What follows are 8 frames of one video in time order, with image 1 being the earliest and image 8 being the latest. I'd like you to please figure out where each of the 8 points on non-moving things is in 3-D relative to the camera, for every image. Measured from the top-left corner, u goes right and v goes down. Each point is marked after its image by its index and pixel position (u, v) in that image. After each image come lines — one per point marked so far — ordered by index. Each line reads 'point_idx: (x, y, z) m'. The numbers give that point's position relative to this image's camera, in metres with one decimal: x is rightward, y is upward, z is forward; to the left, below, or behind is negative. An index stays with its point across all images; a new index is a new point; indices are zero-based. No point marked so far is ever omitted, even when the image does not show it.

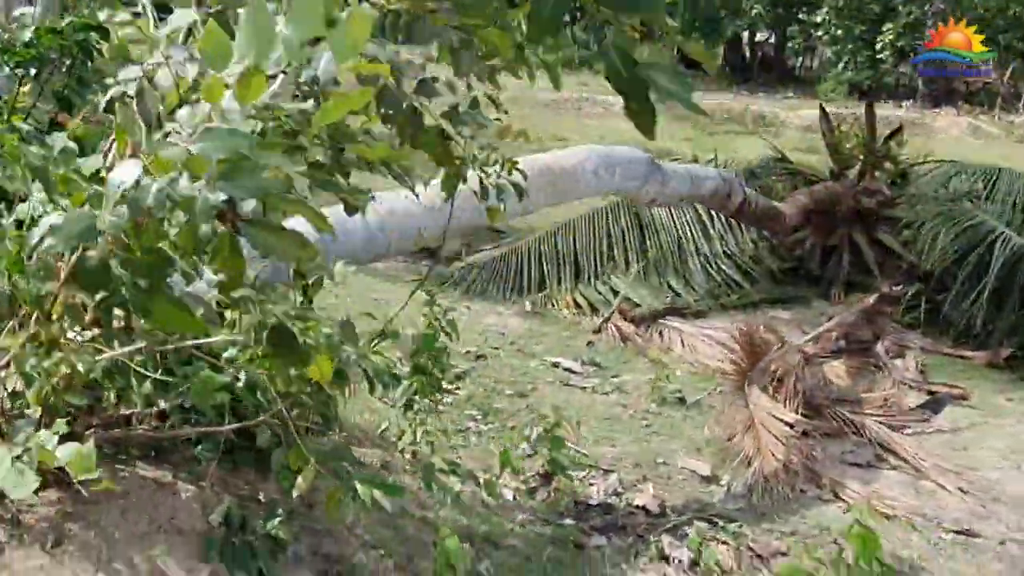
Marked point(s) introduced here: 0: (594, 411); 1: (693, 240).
0: (+0.3, -0.5, +4.2) m
1: (+1.2, +0.3, +6.3) m
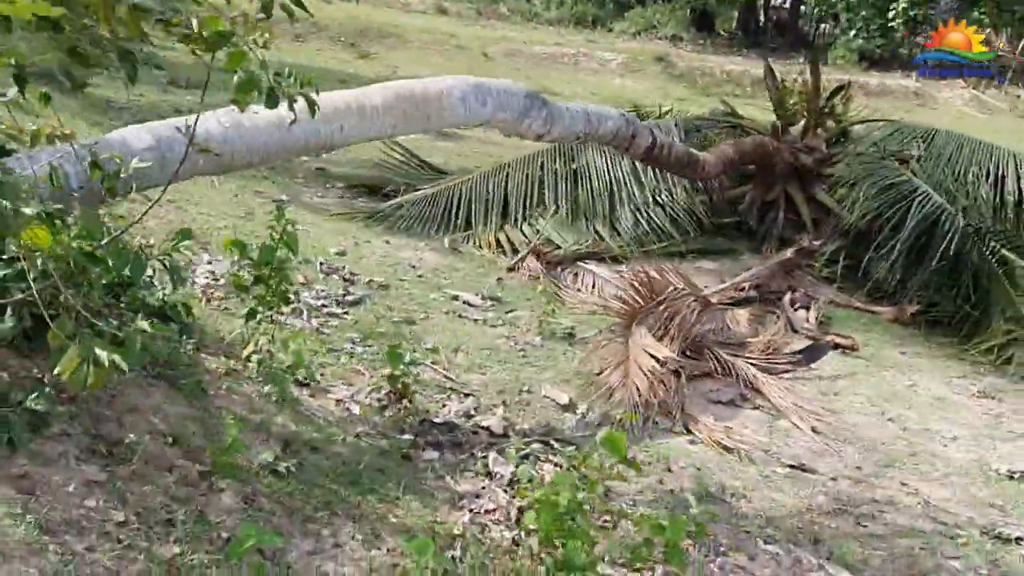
0: (-0.2, -0.2, +4.3) m
1: (+0.7, +0.6, +6.4) m
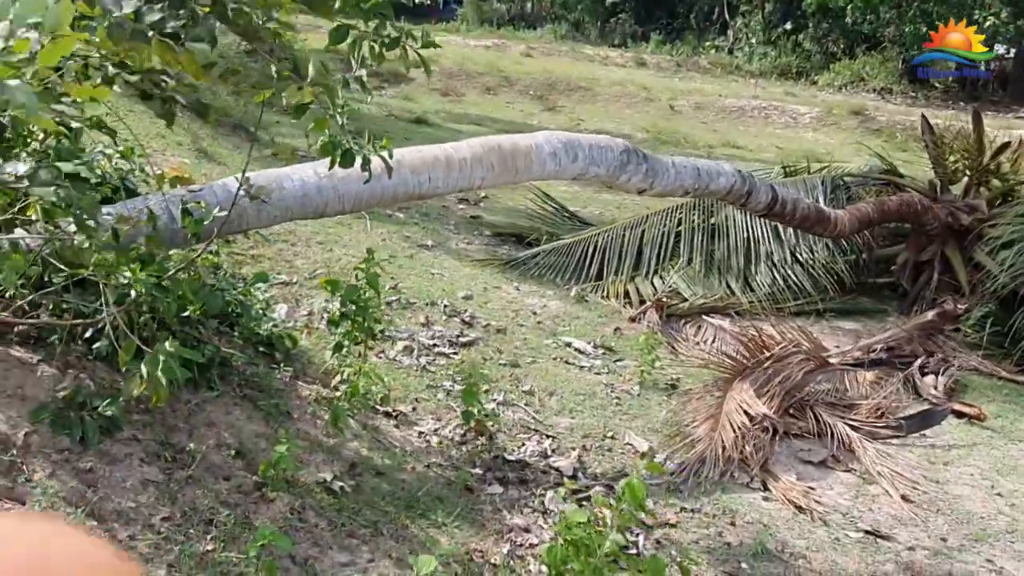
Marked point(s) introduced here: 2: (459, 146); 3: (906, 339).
0: (+0.3, -0.4, +4.5) m
1: (+1.6, +0.3, +6.3) m
2: (-0.2, +0.5, +3.6) m
3: (+2.1, -0.3, +5.4) m
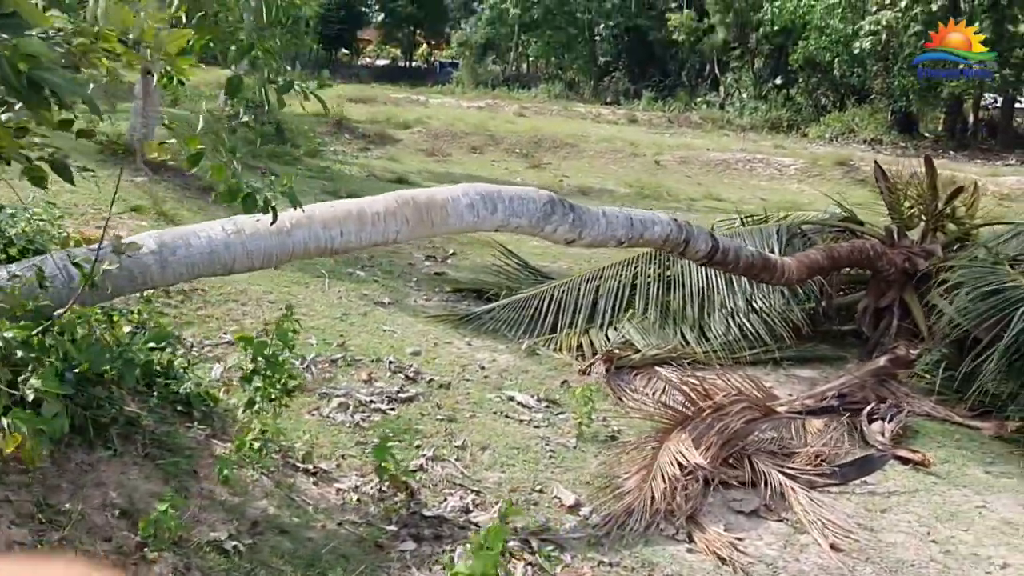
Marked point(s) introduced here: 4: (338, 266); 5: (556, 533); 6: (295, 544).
0: (0.0, -0.7, +4.4) m
1: (+1.3, 0.0, +6.3) m
2: (-0.5, +0.3, +3.6) m
3: (+1.9, -0.5, +5.4) m
4: (-1.3, +0.2, +7.6) m
5: (+0.2, -0.9, +3.6) m
6: (-0.7, -0.8, +3.1) m
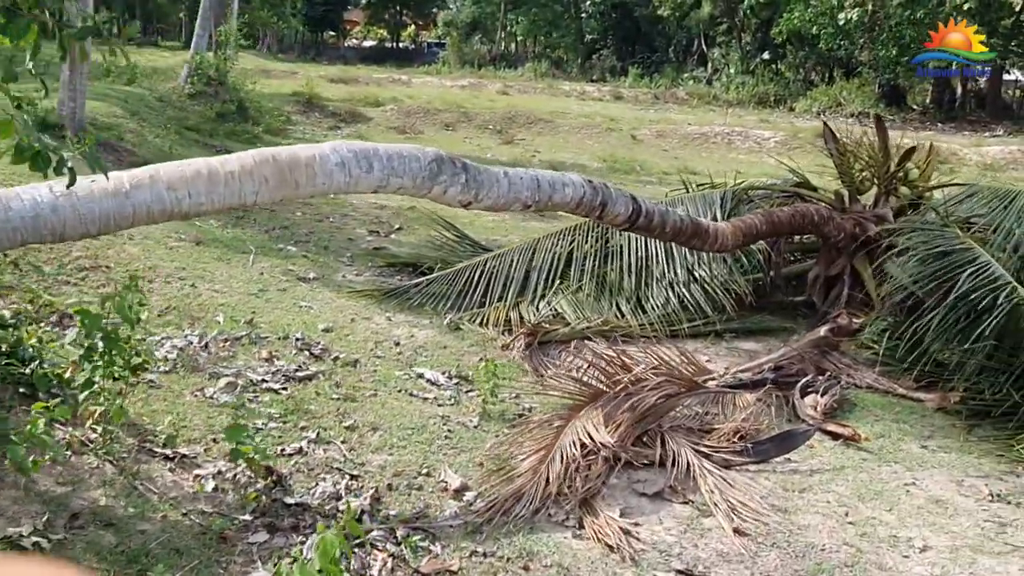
0: (-0.4, -0.5, +4.1) m
1: (+0.9, +0.2, +6.0) m
2: (-0.9, +0.4, +3.3) m
3: (+1.4, -0.4, +5.1) m
4: (-1.8, +0.3, +7.2) m
5: (-0.3, -0.8, +3.3) m
6: (-1.1, -0.7, +2.8) m
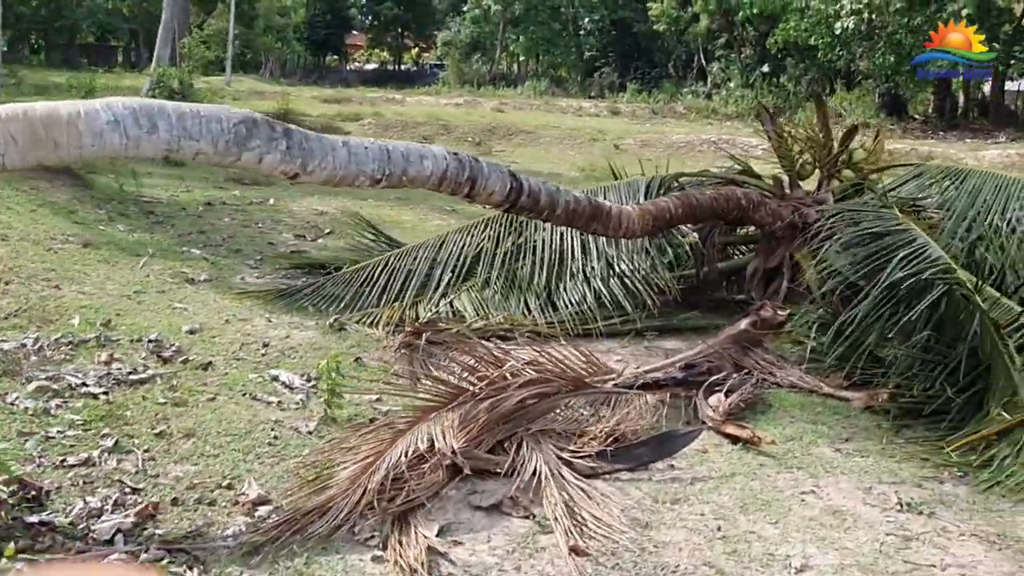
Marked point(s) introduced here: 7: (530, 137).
0: (-1.0, -0.5, +3.6) m
1: (+0.3, +0.2, +5.5) m
2: (-1.5, +0.5, +2.8) m
3: (+0.9, -0.3, +4.5) m
4: (-2.3, +0.3, +6.7) m
5: (-0.8, -0.7, +2.7) m
6: (-1.7, -0.6, +2.3) m
7: (+0.3, +2.8, +18.9) m
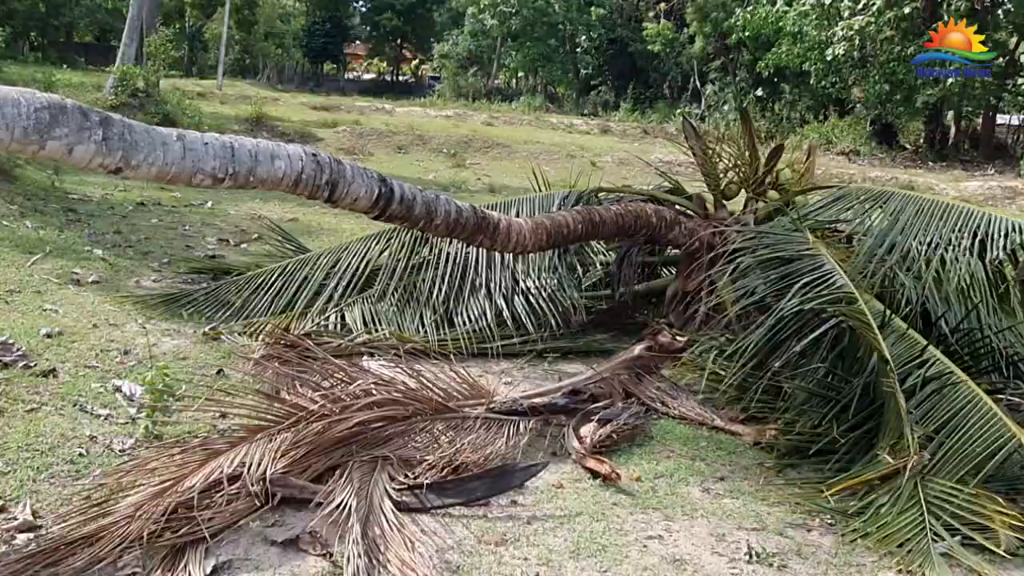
0: (-1.5, -0.5, +3.3) m
1: (-0.2, +0.1, +5.2) m
2: (-2.0, +0.5, +2.5) m
3: (+0.3, -0.4, +4.2) m
4: (-2.8, +0.3, +6.4) m
5: (-1.4, -0.7, +2.4) m
6: (-2.2, -0.6, +2.0) m
7: (-0.1, +2.6, +18.6) m
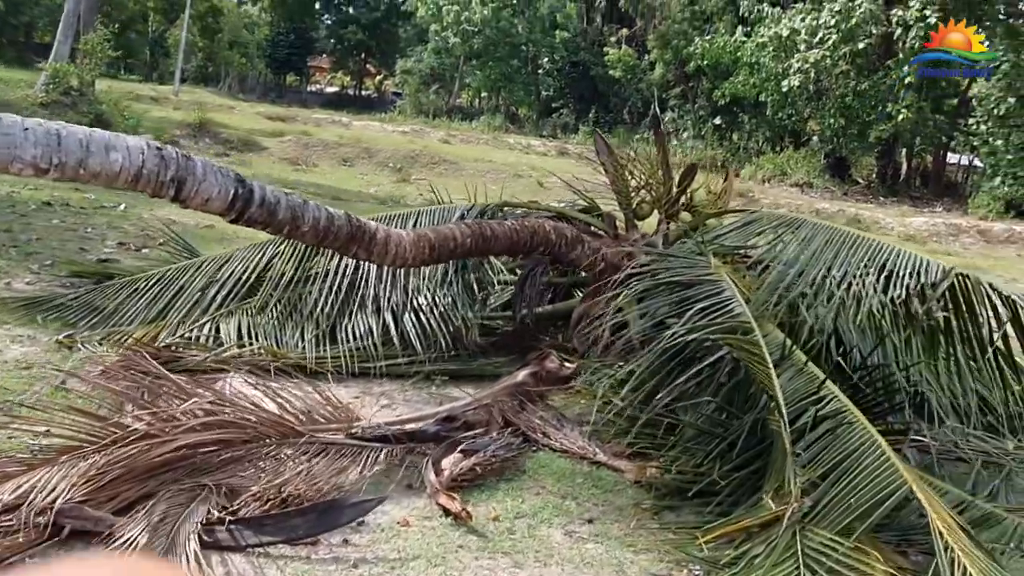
0: (-2.0, -0.5, +2.9) m
1: (-0.7, 0.0, +4.8) m
2: (-2.4, +0.6, +2.1) m
3: (-0.2, -0.5, +3.9) m
4: (-3.4, +0.3, +6.0) m
5: (-1.8, -0.7, +2.0) m
6: (-2.6, -0.5, +1.5) m
7: (-1.1, +2.2, +18.3) m
